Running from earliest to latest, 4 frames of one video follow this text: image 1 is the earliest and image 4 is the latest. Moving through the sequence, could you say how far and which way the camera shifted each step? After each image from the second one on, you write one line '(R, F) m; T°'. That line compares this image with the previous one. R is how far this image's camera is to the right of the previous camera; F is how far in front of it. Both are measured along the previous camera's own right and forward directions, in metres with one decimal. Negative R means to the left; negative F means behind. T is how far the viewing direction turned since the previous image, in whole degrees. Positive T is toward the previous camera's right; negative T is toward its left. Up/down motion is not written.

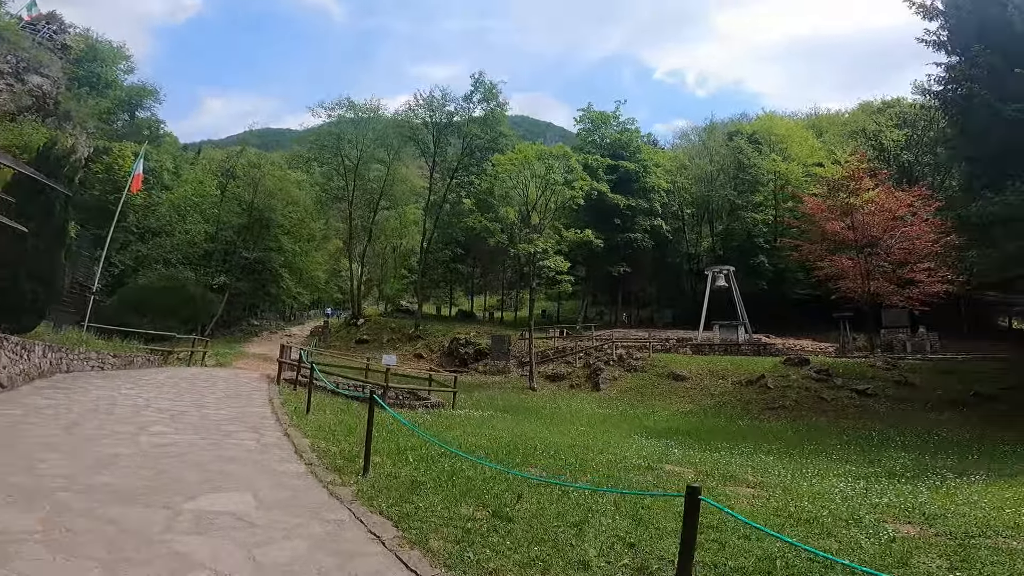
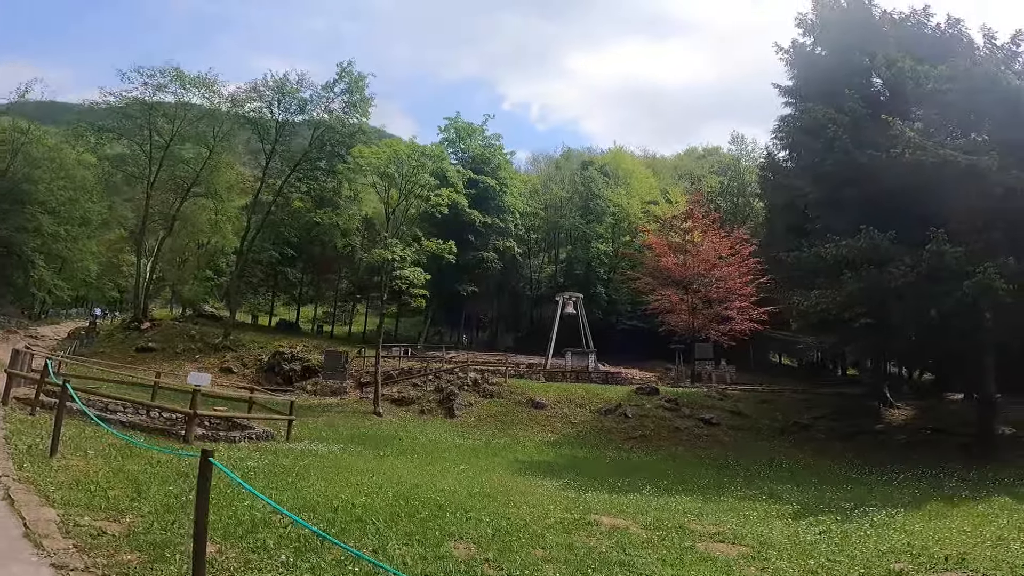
(-1.2, +2.9) m; +18°
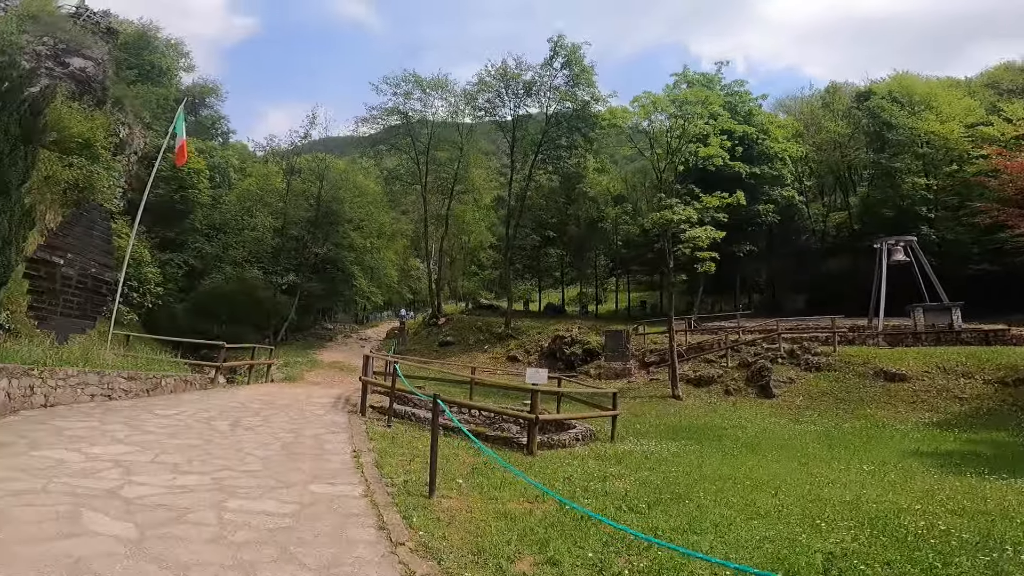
(-2.5, +2.2) m; -25°
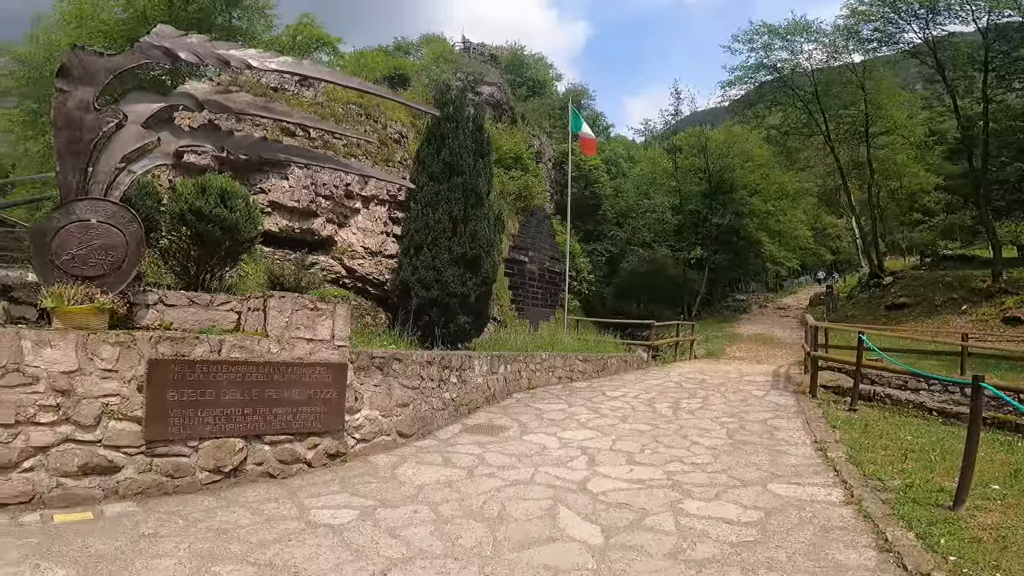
(-0.6, +0.8) m; -41°
